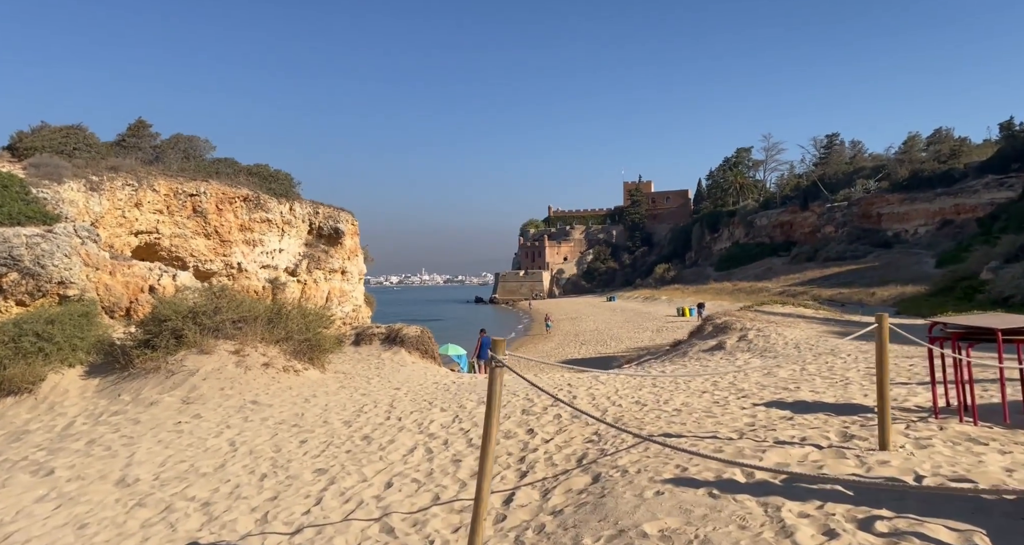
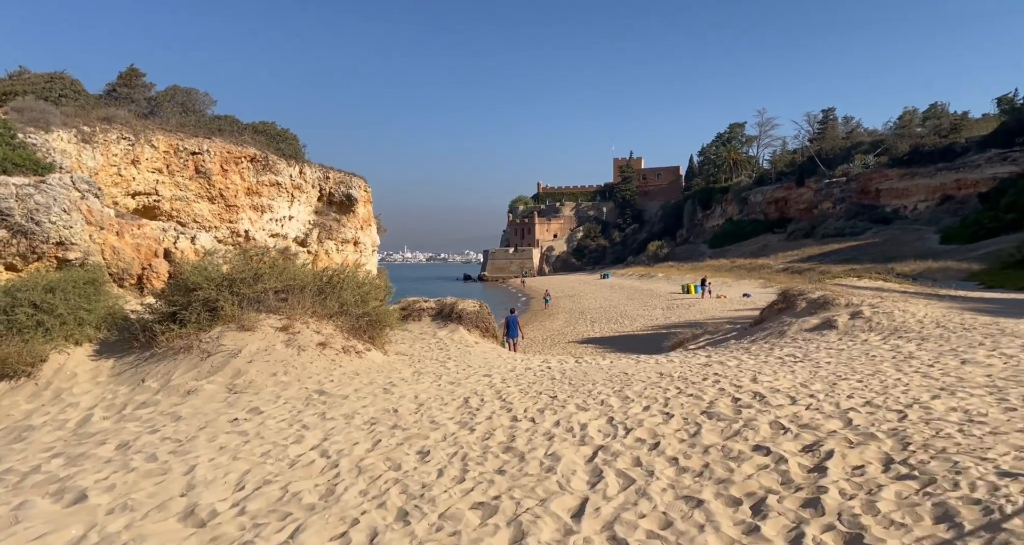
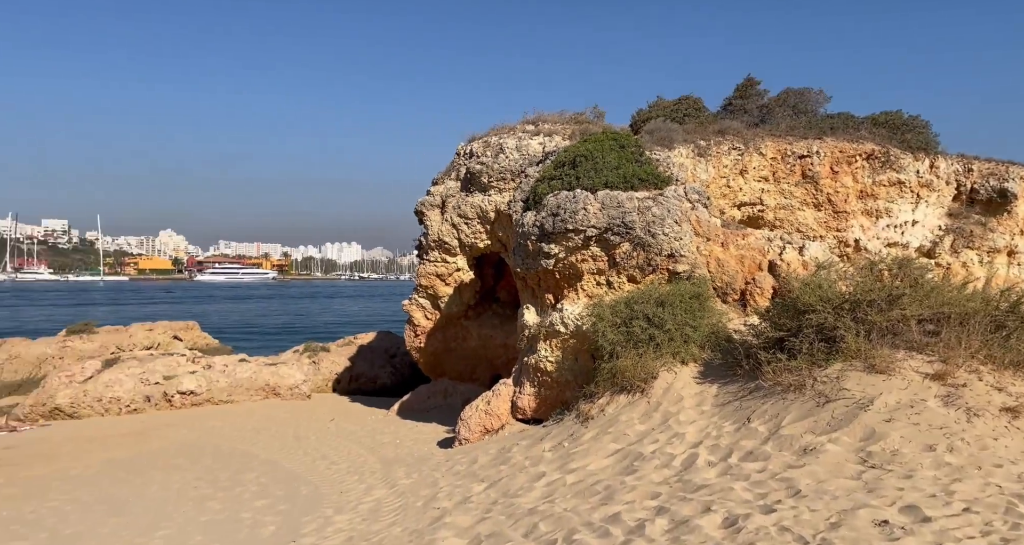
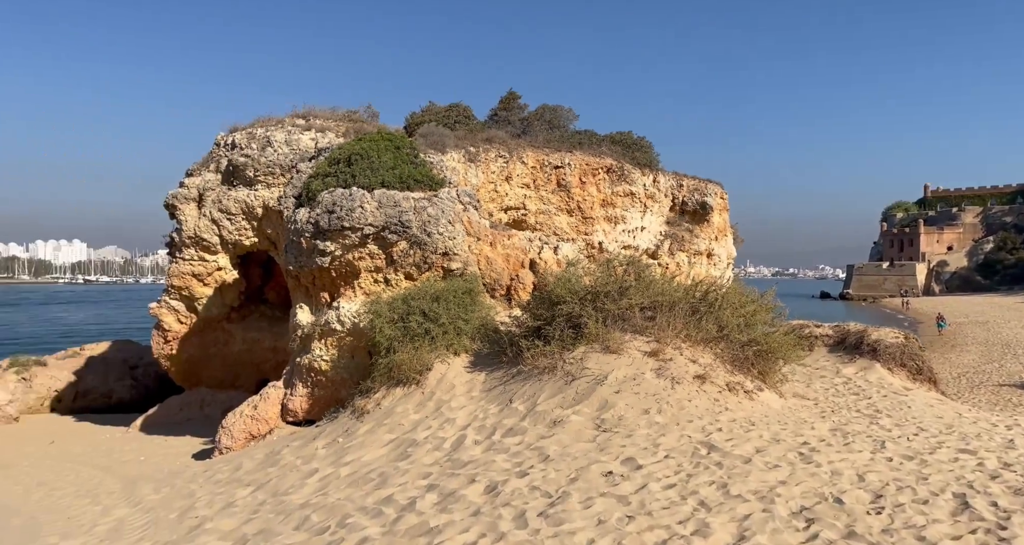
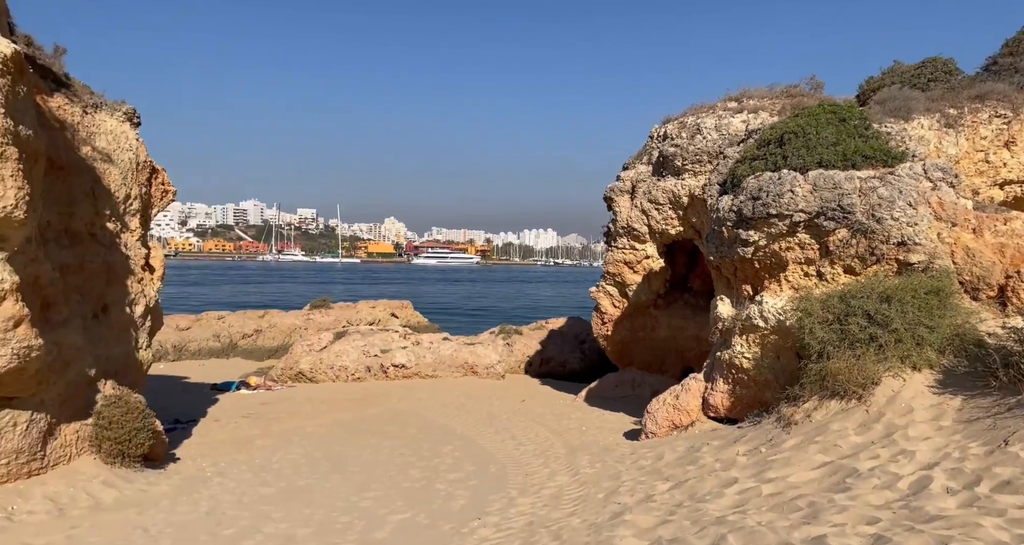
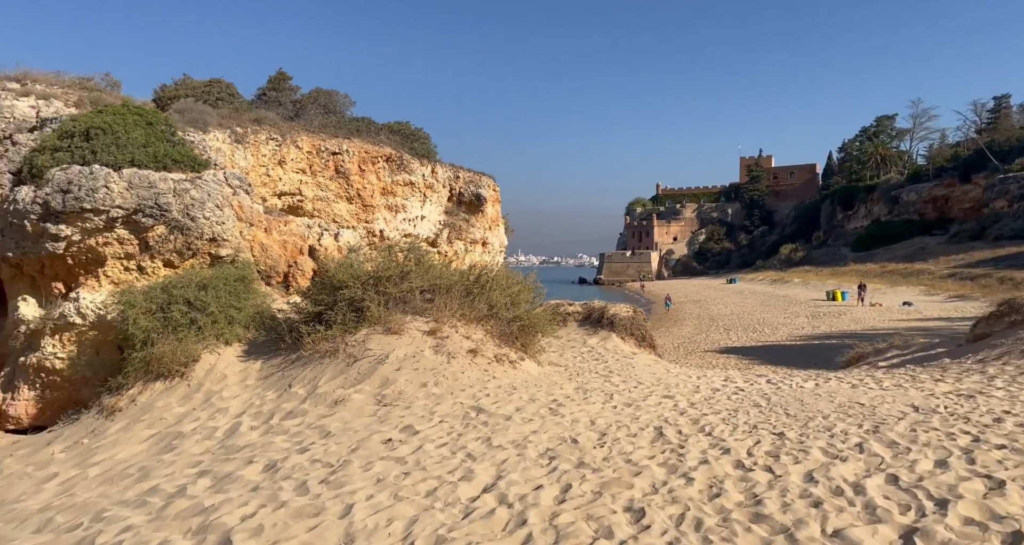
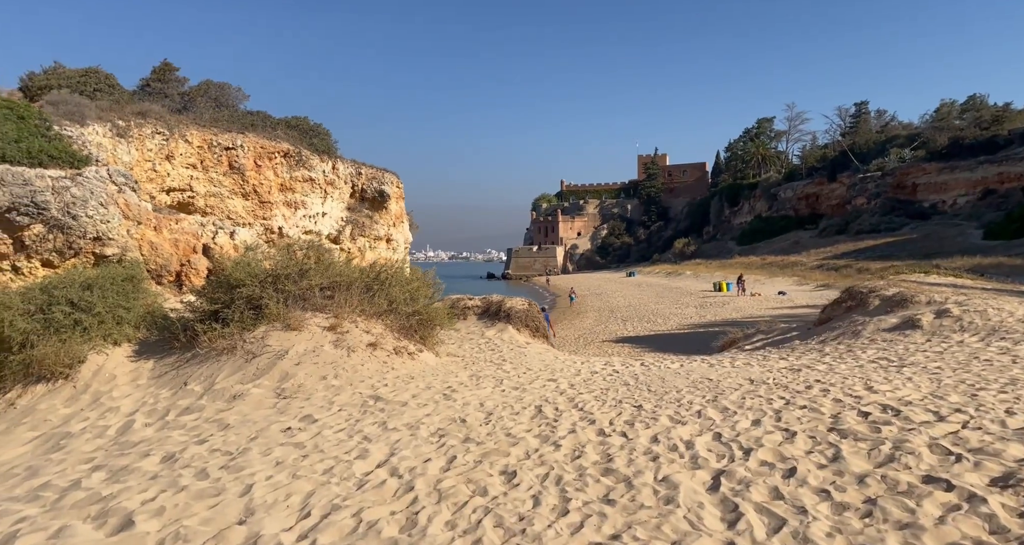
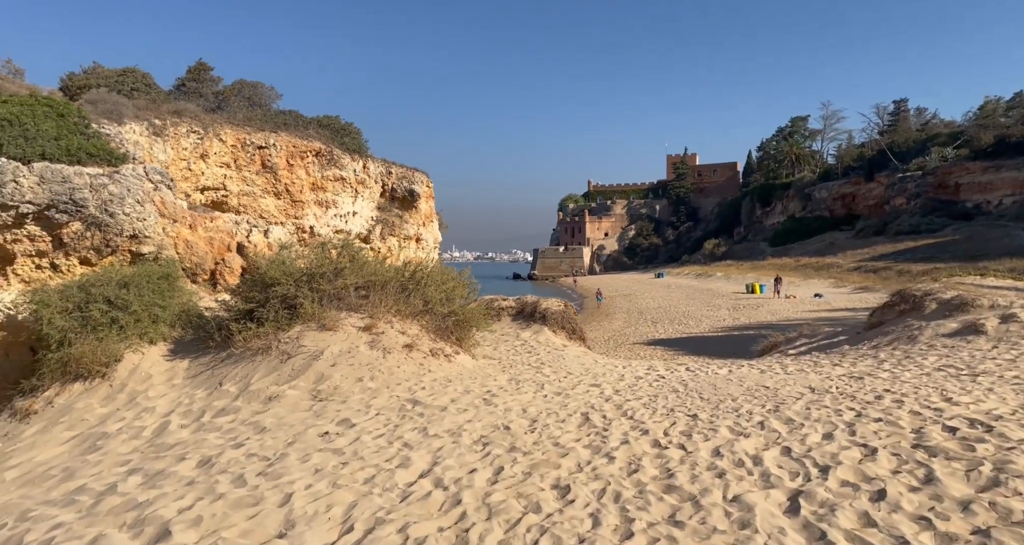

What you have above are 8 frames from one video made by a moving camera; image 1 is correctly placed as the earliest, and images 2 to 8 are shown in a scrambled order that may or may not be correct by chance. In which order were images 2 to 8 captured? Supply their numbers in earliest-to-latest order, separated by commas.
2, 7, 8, 6, 4, 3, 5
